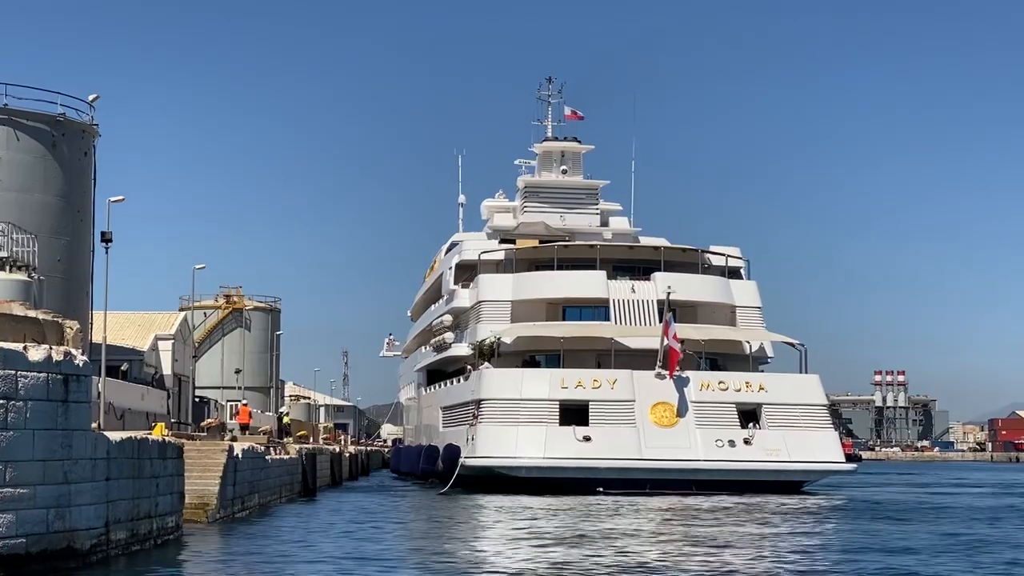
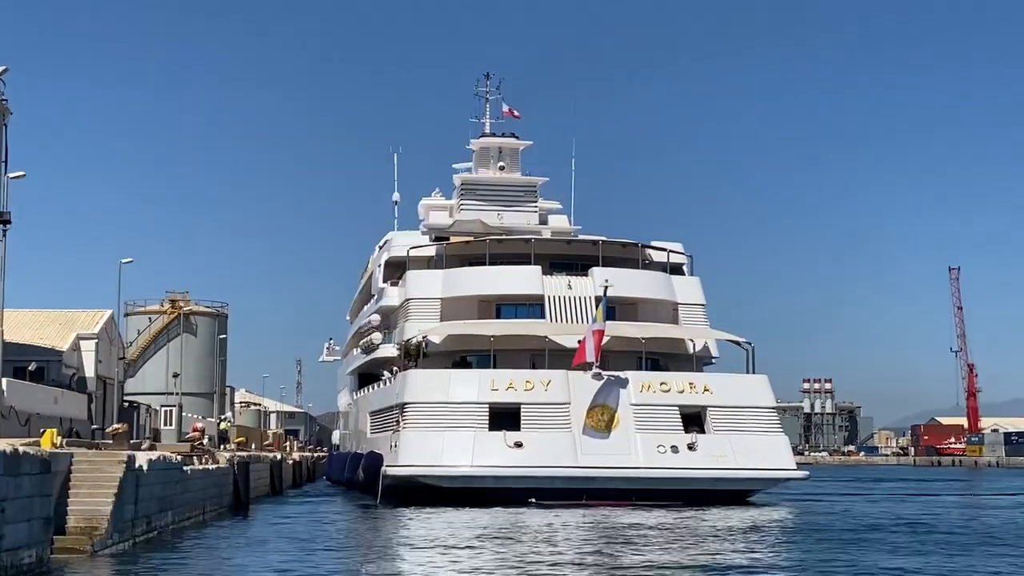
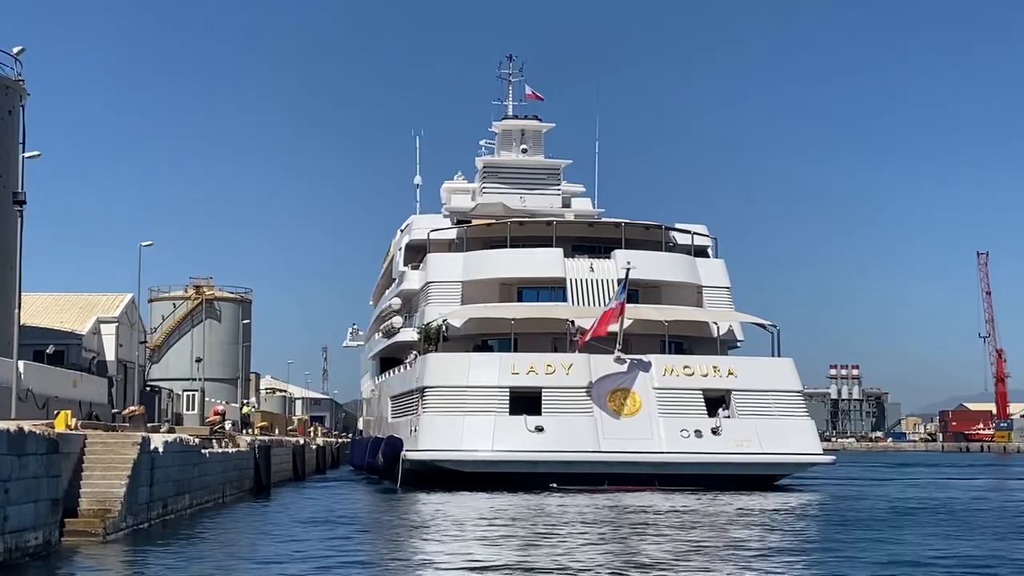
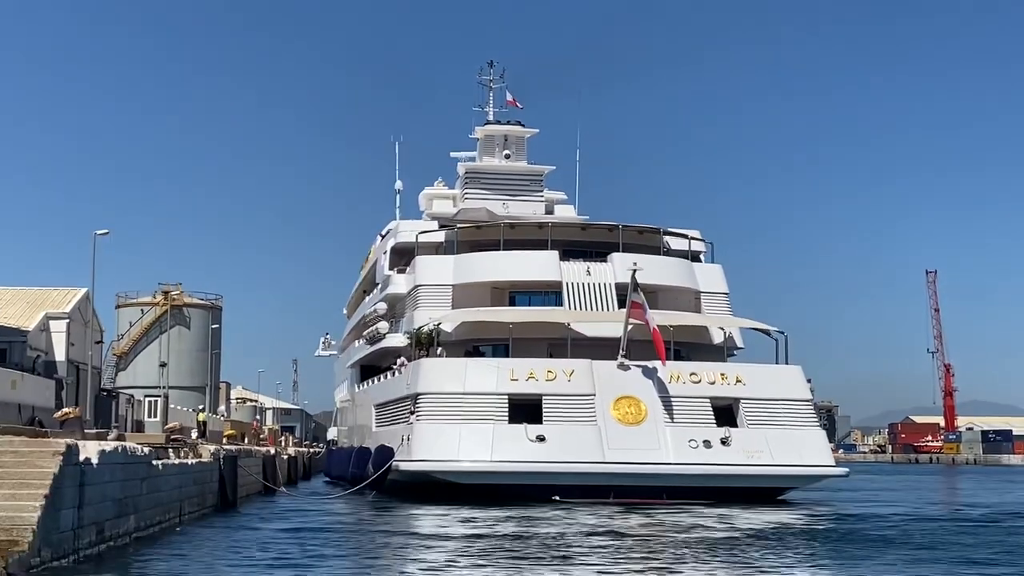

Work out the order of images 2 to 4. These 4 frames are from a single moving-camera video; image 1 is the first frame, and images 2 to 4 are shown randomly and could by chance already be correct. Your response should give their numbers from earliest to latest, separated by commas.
2, 3, 4
